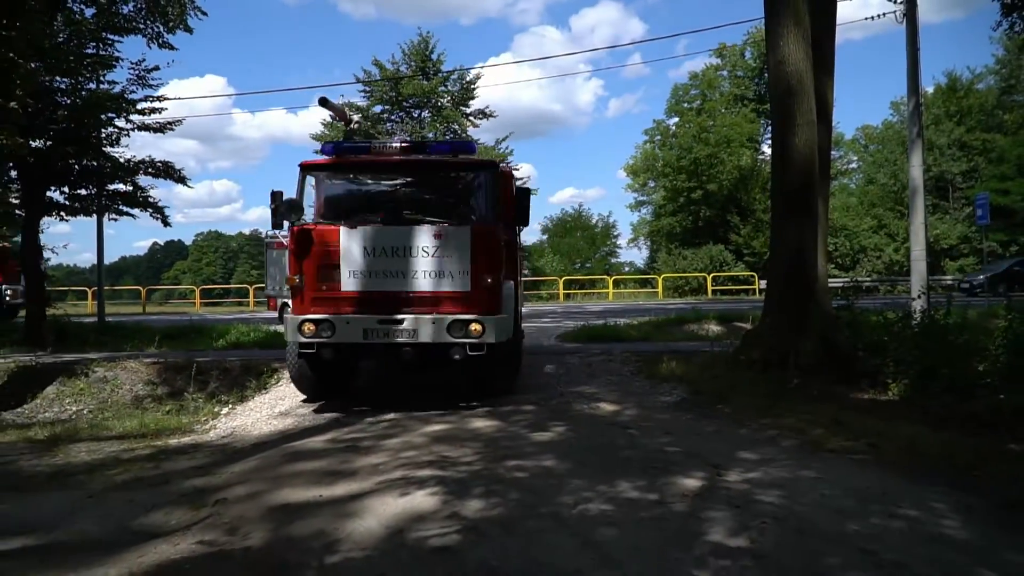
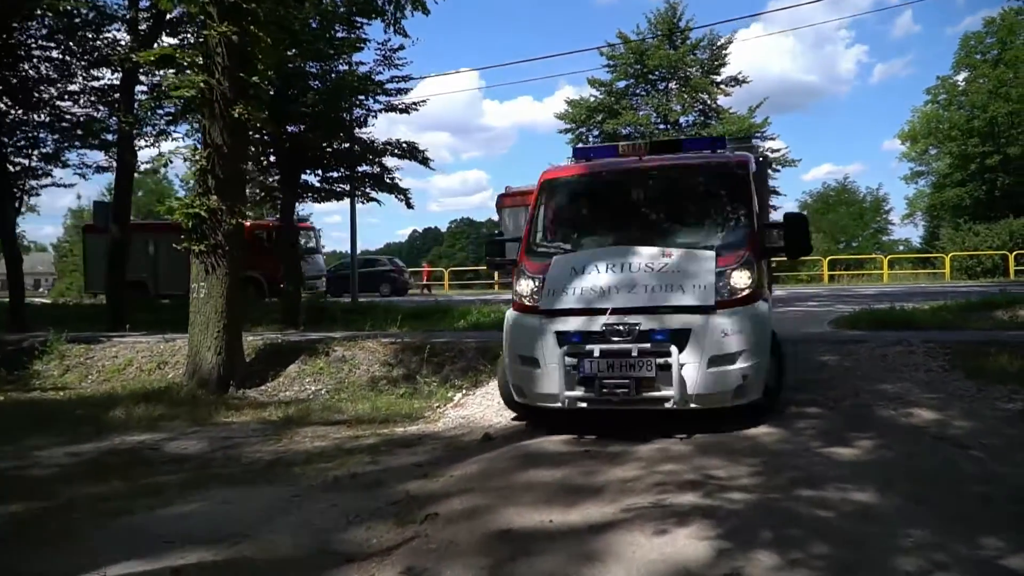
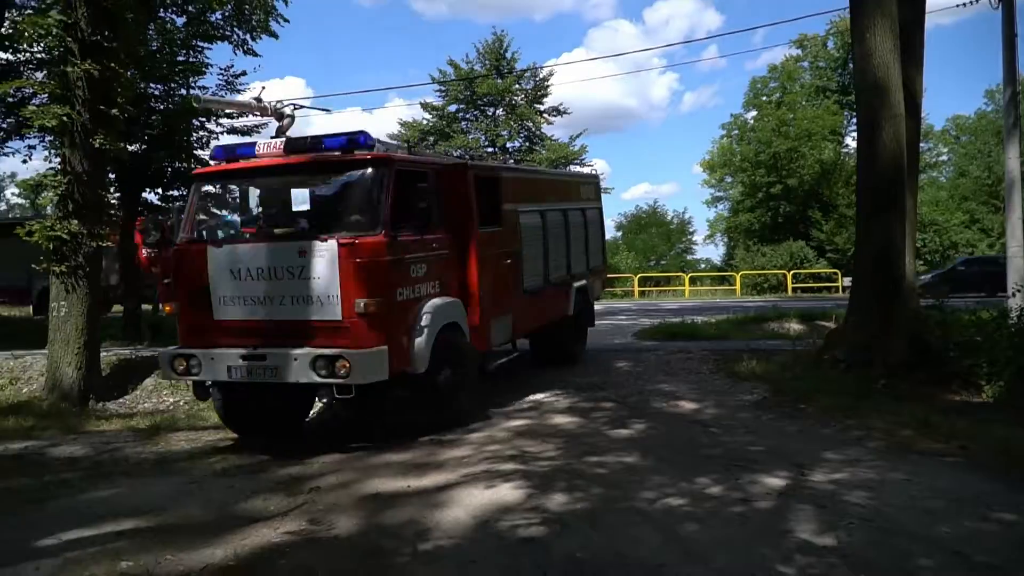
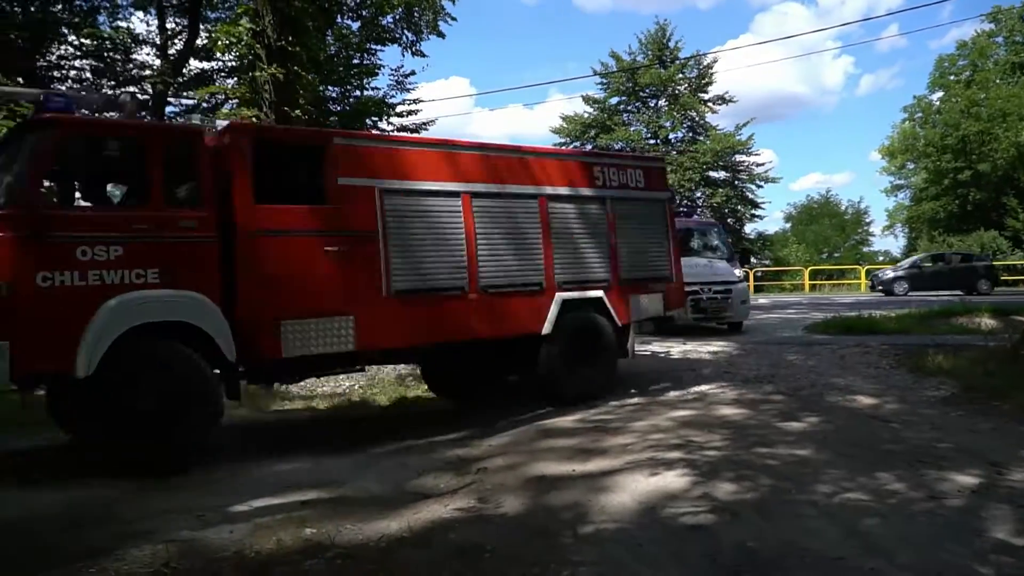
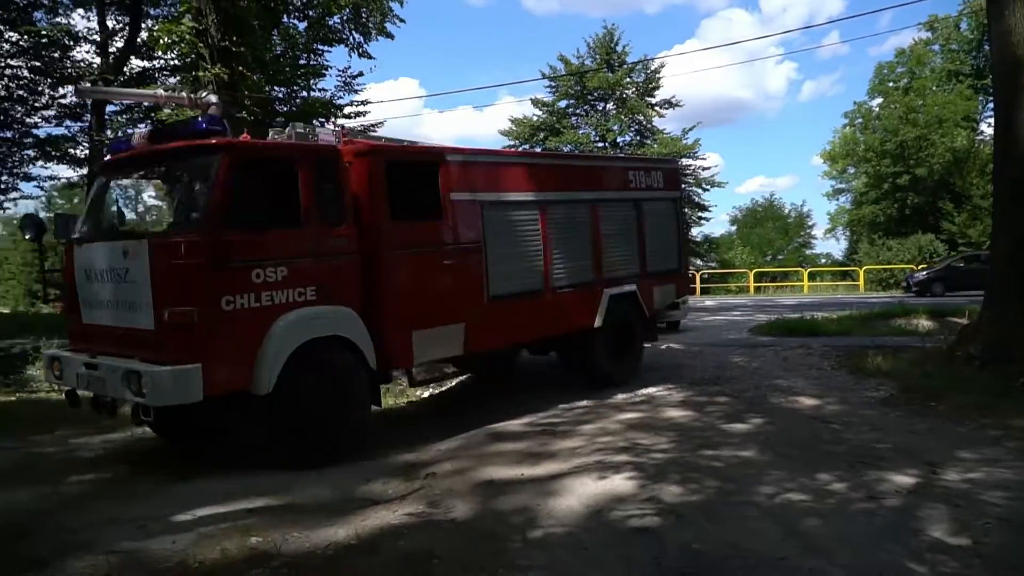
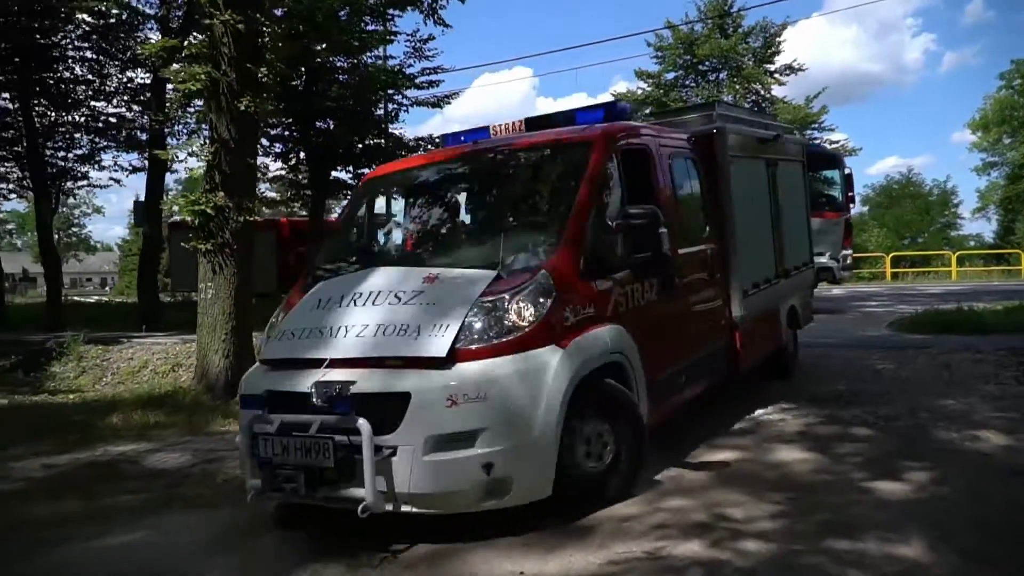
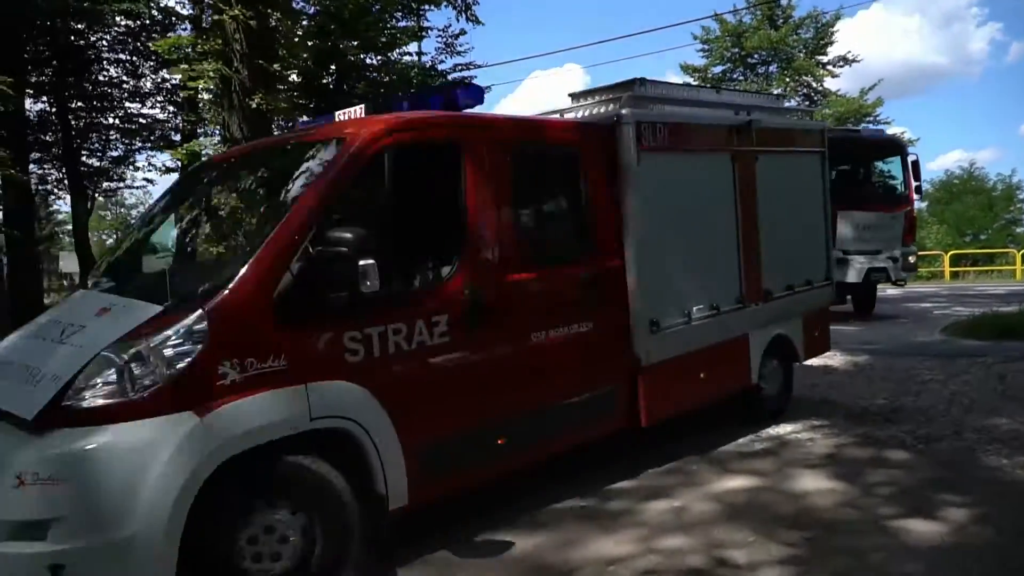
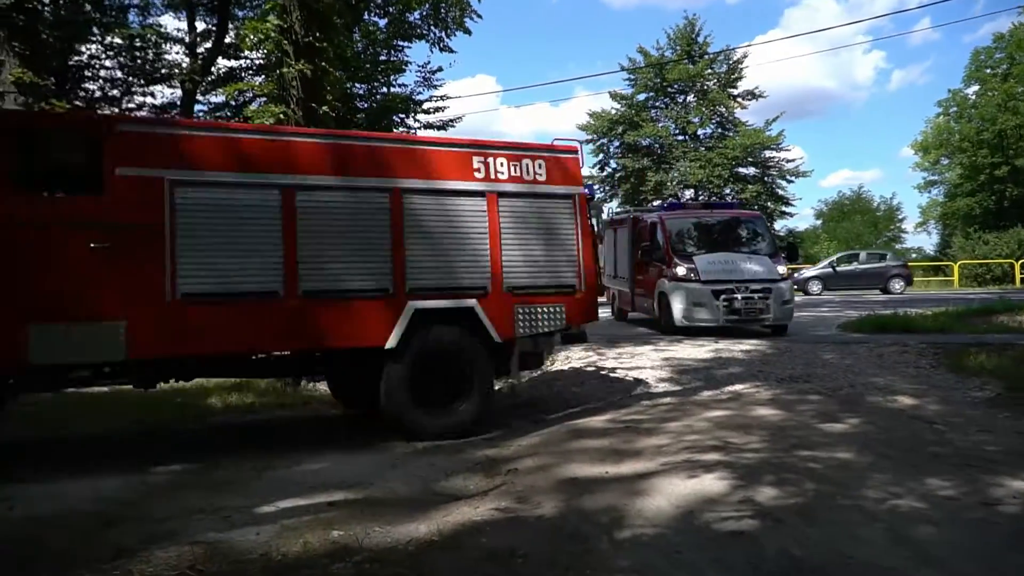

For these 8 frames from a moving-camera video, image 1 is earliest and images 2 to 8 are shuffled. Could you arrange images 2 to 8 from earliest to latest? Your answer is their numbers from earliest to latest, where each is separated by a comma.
3, 5, 4, 8, 2, 6, 7
